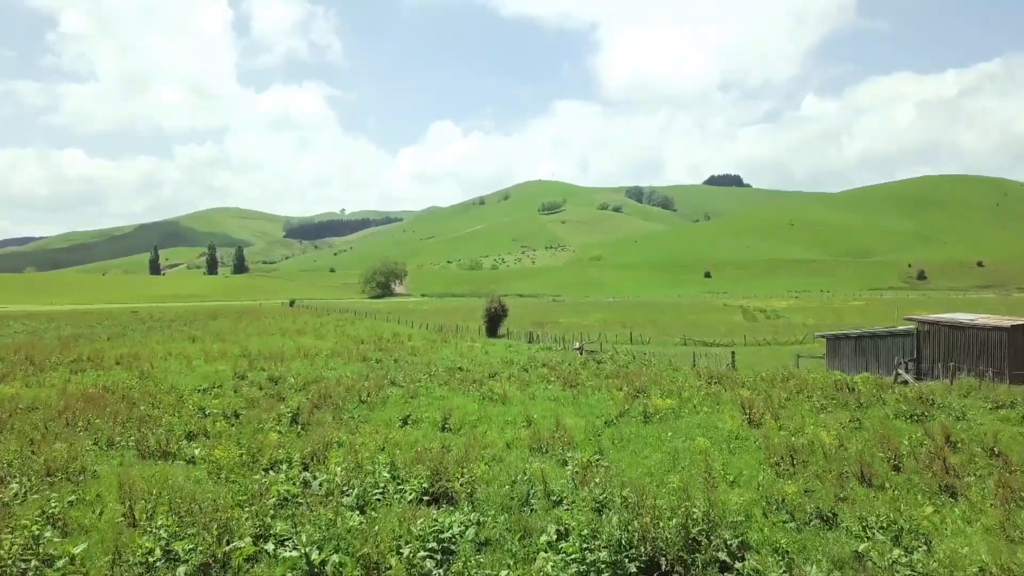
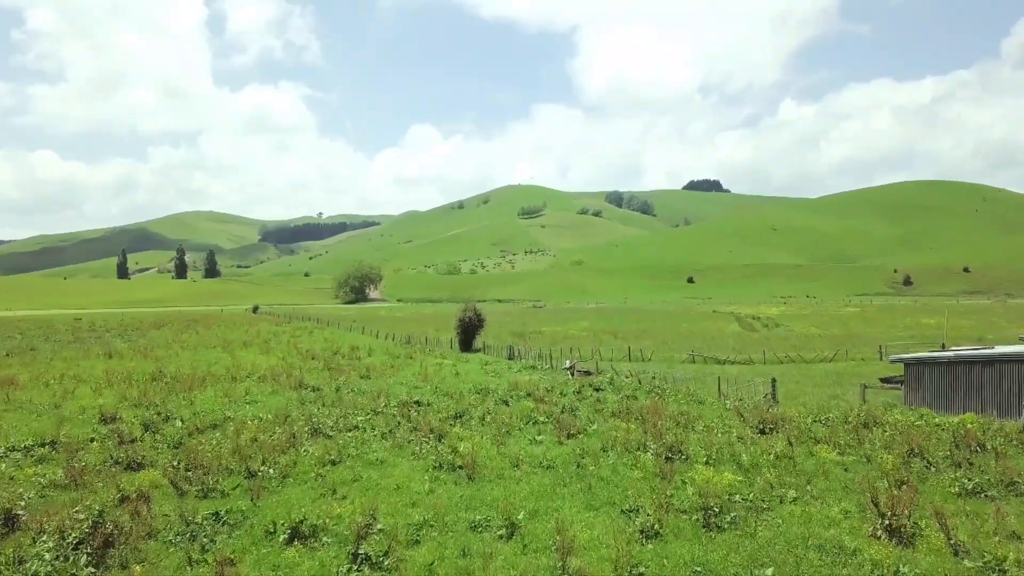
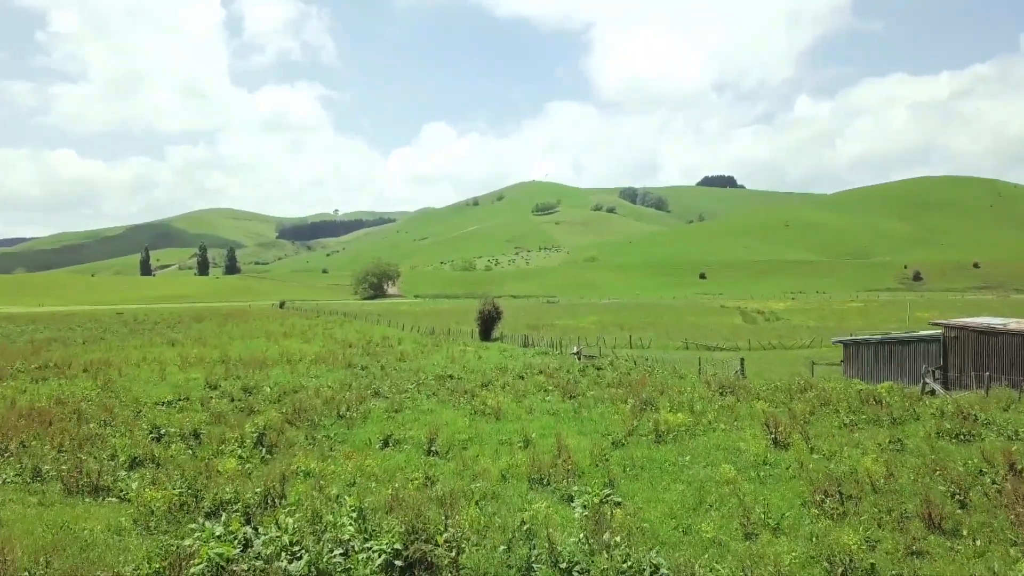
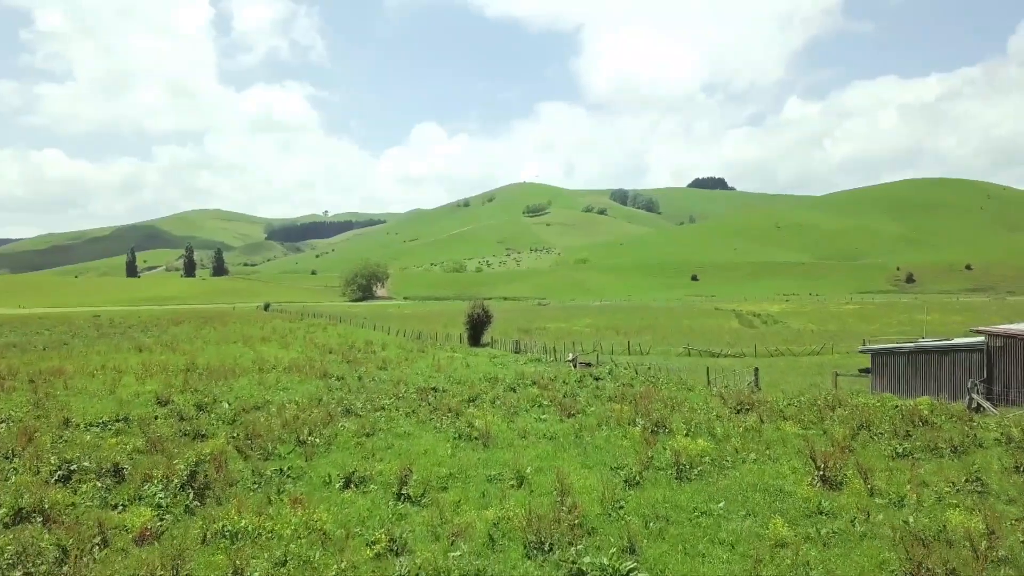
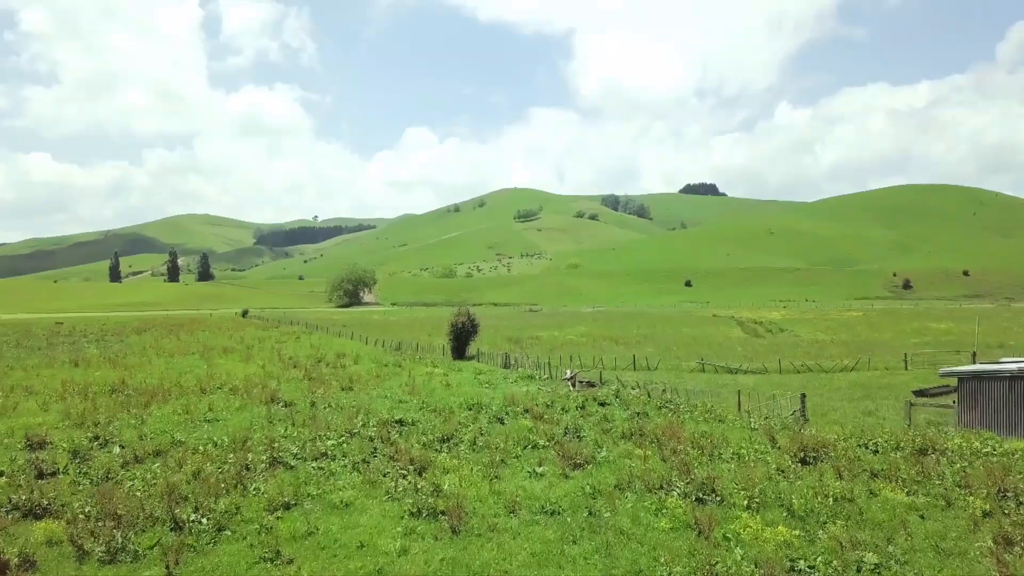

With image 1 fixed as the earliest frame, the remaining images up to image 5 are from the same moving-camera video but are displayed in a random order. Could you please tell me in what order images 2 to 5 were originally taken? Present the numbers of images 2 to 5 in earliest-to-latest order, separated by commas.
3, 4, 2, 5
